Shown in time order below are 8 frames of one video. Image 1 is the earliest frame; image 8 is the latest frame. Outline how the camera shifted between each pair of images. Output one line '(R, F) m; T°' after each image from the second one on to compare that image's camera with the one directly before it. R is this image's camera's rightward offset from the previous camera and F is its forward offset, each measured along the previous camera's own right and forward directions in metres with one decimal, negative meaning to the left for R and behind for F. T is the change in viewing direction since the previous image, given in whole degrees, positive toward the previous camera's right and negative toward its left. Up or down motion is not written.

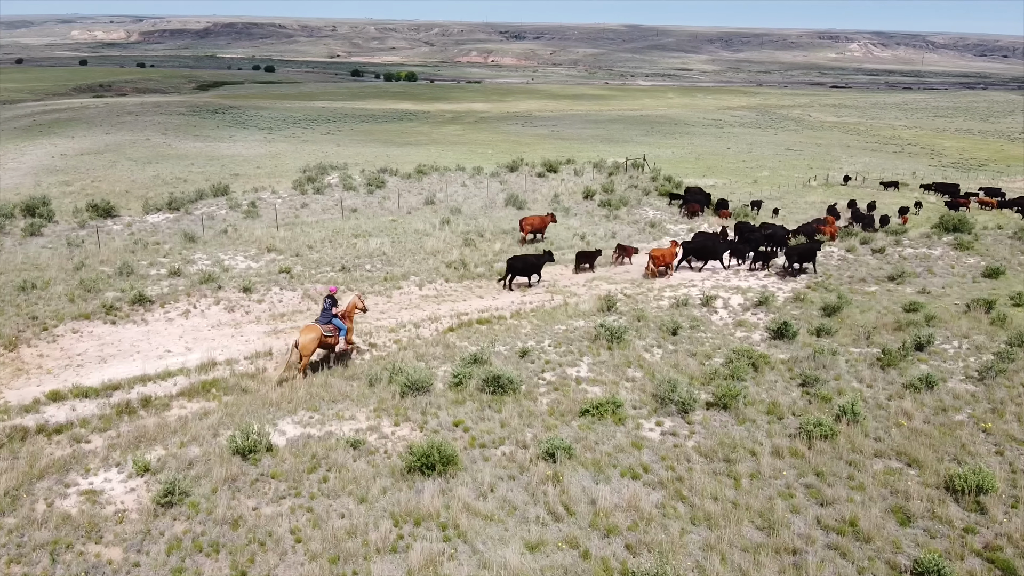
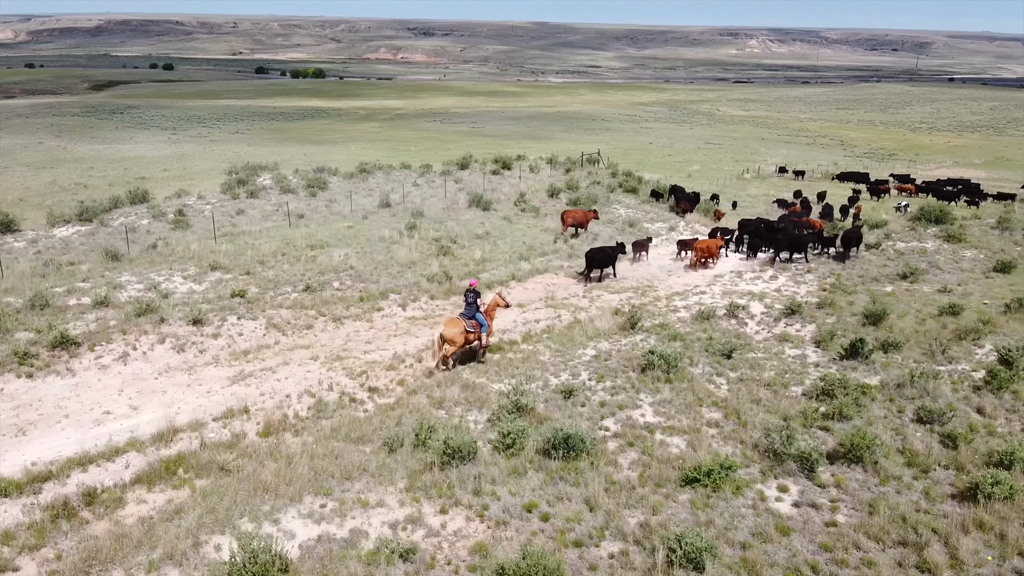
(-1.6, +2.7) m; +6°
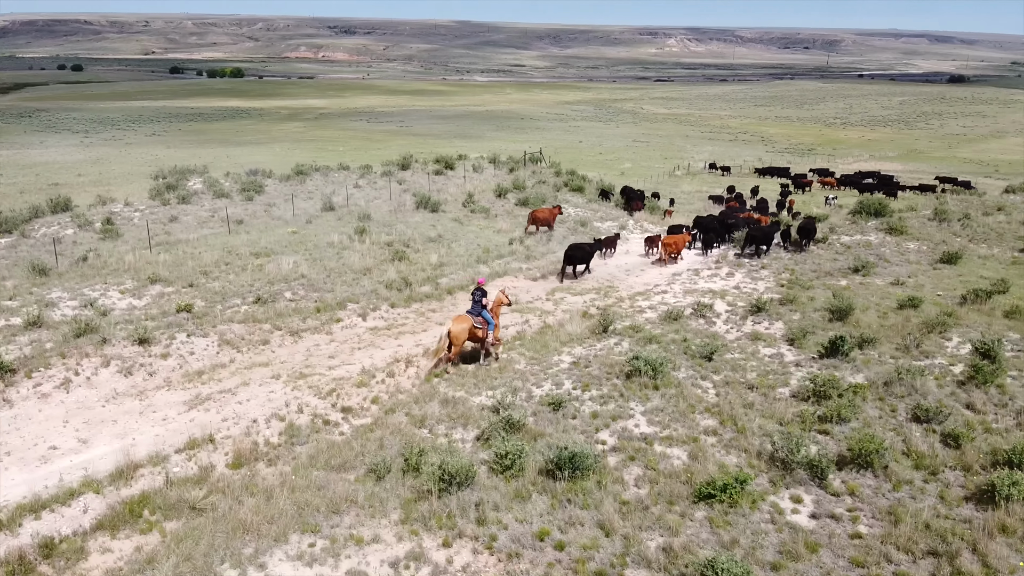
(-0.7, +0.6) m; +5°
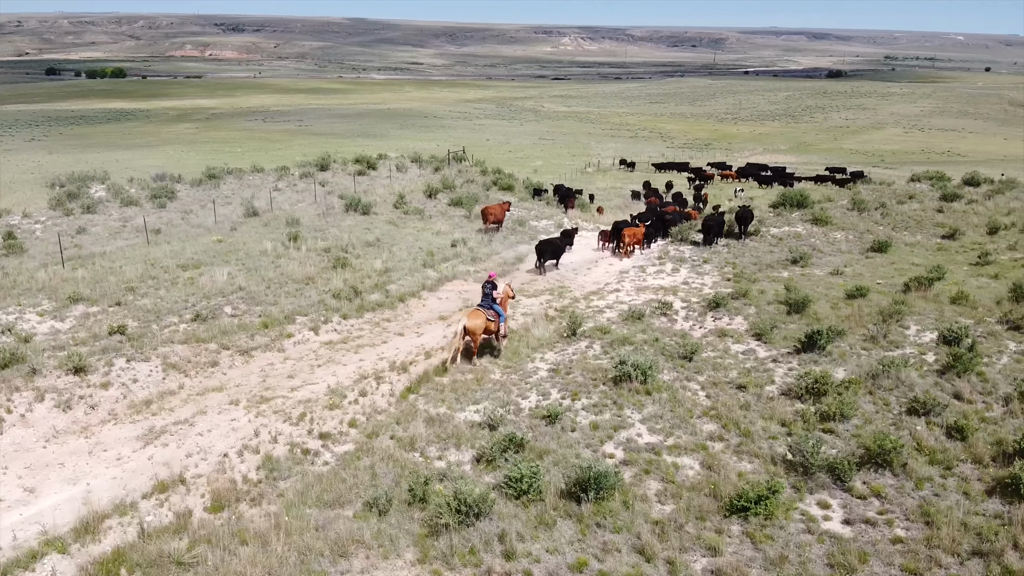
(-1.0, +0.7) m; +7°
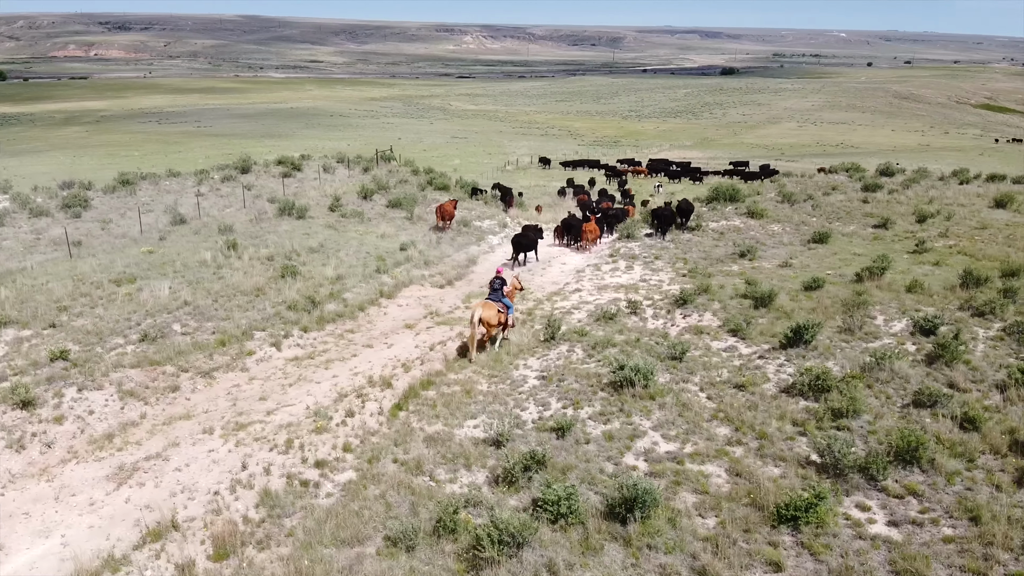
(-1.1, +0.6) m; +6°
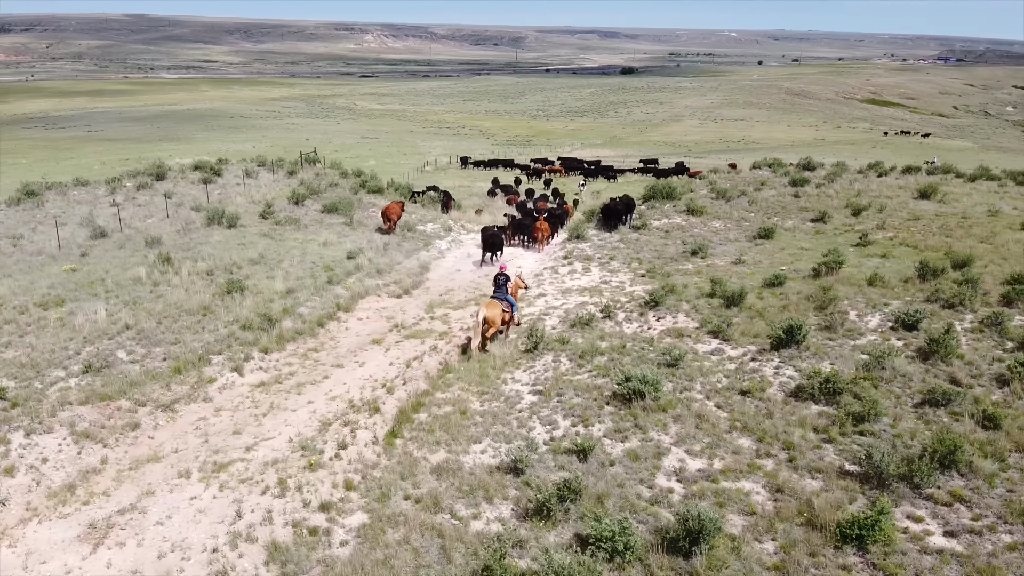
(-1.1, +0.7) m; +6°
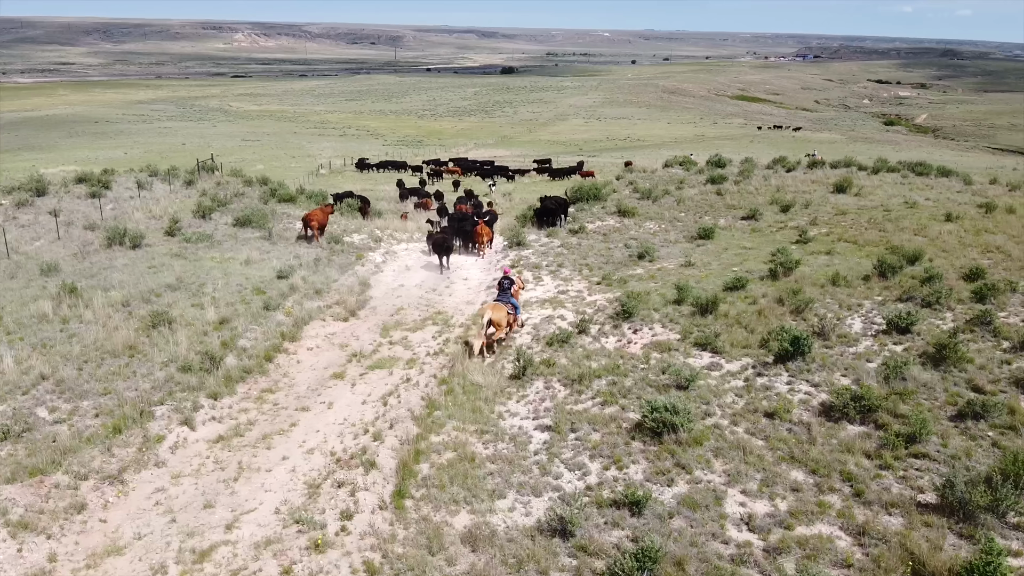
(-1.3, +1.3) m; +8°
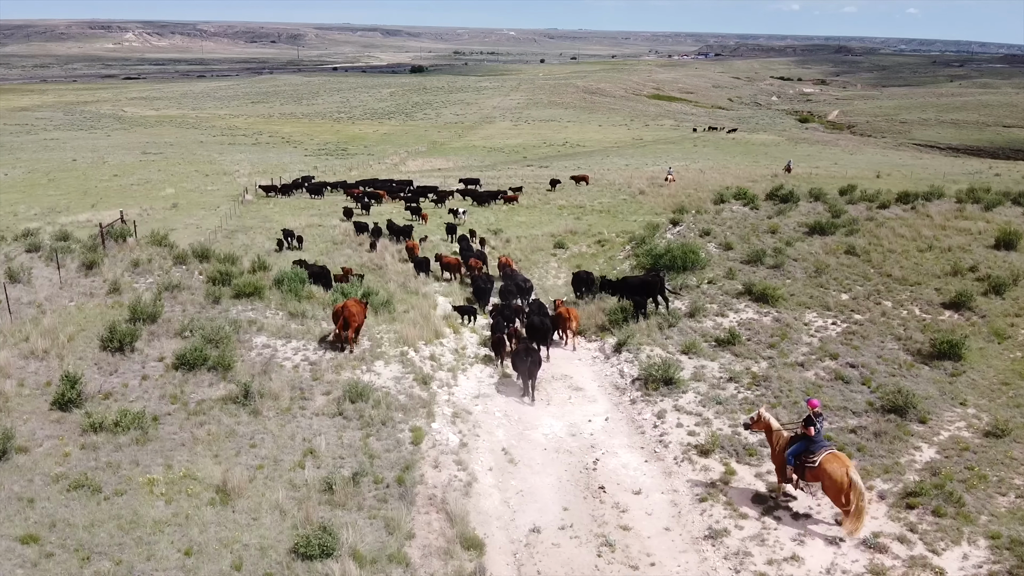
(-3.7, +8.9) m; +6°
